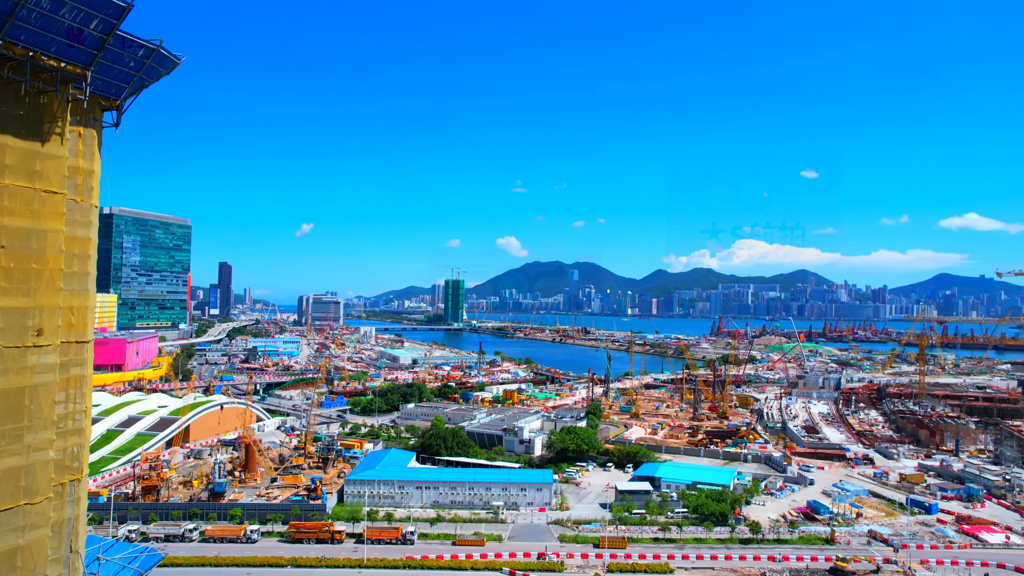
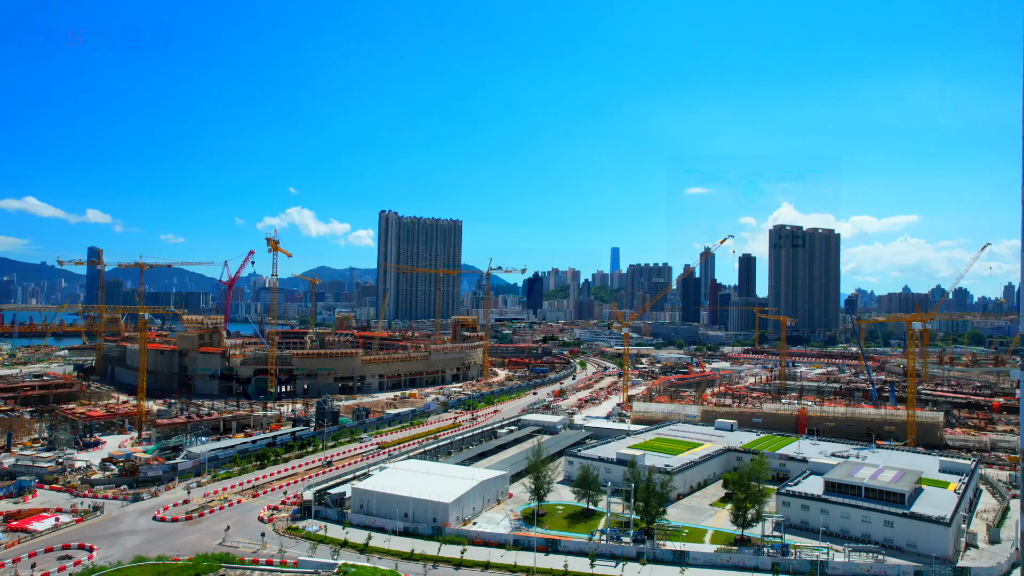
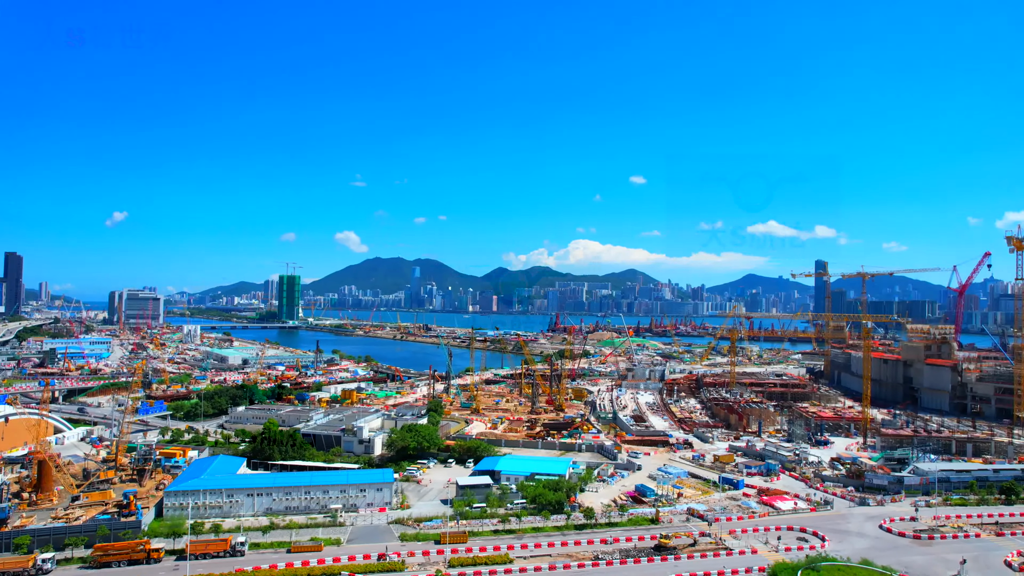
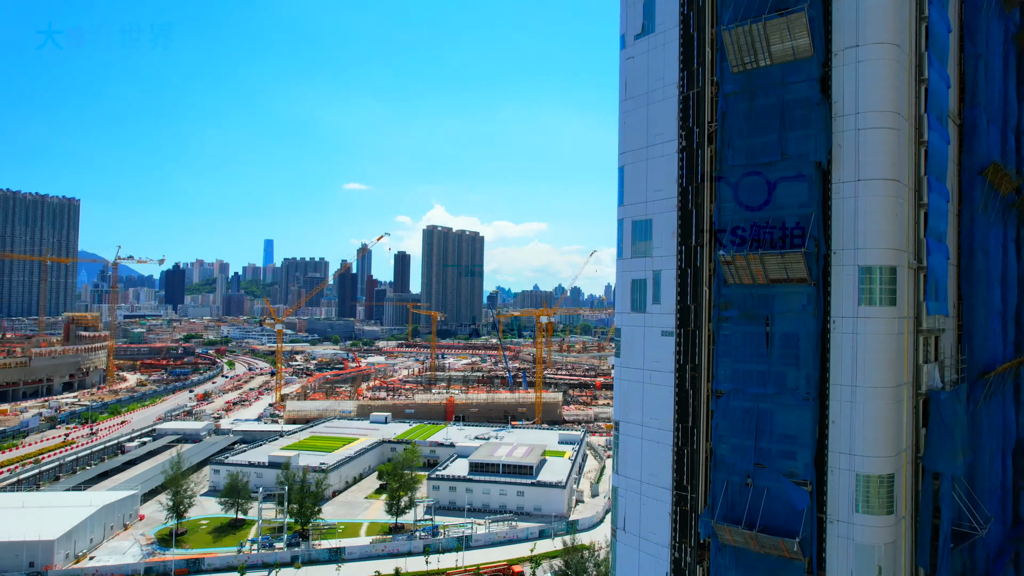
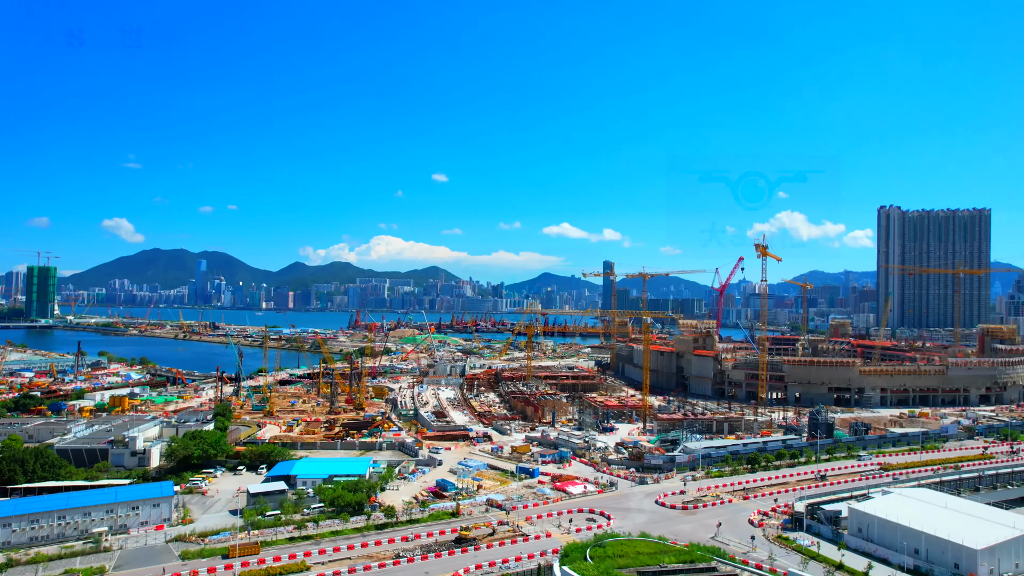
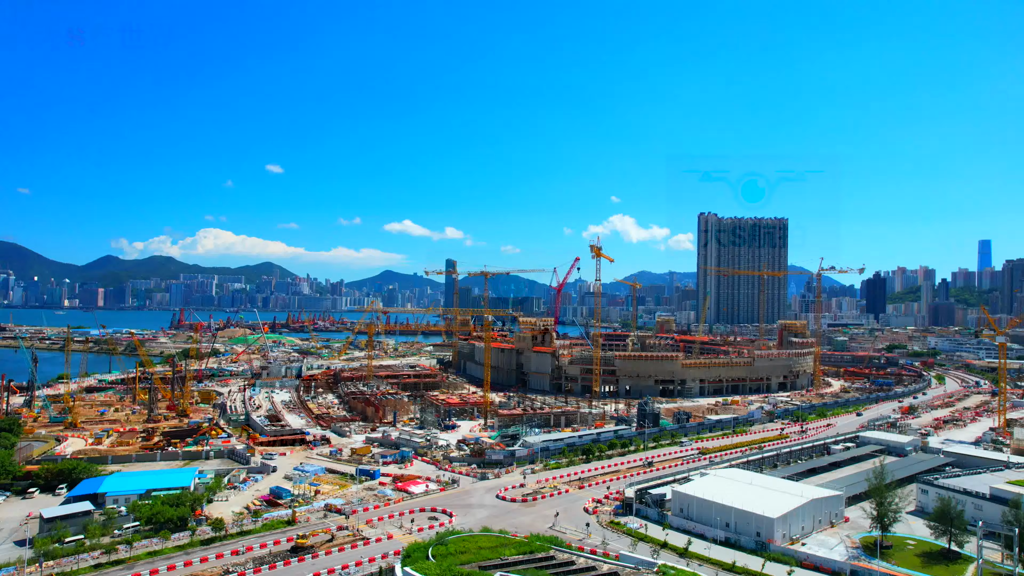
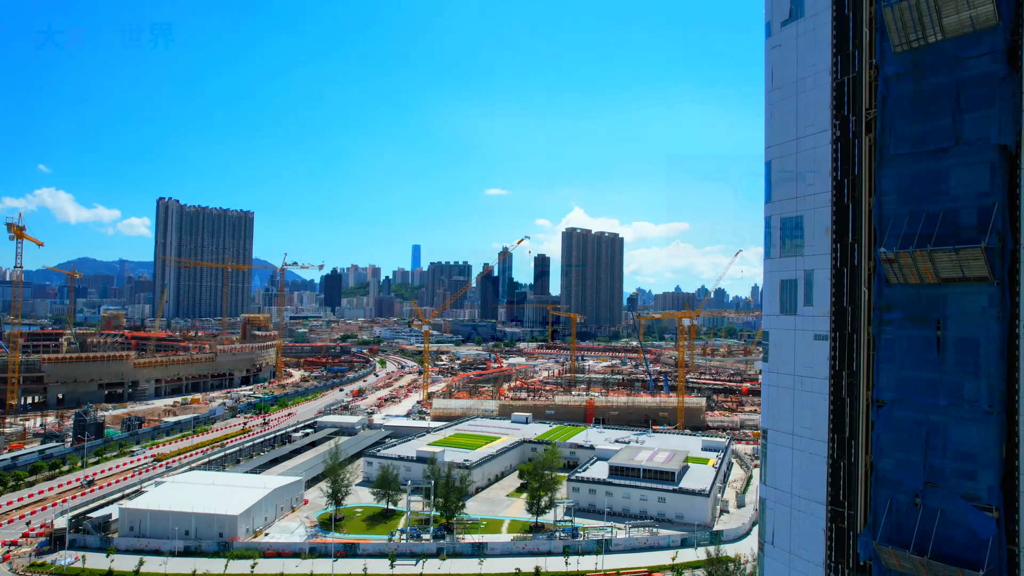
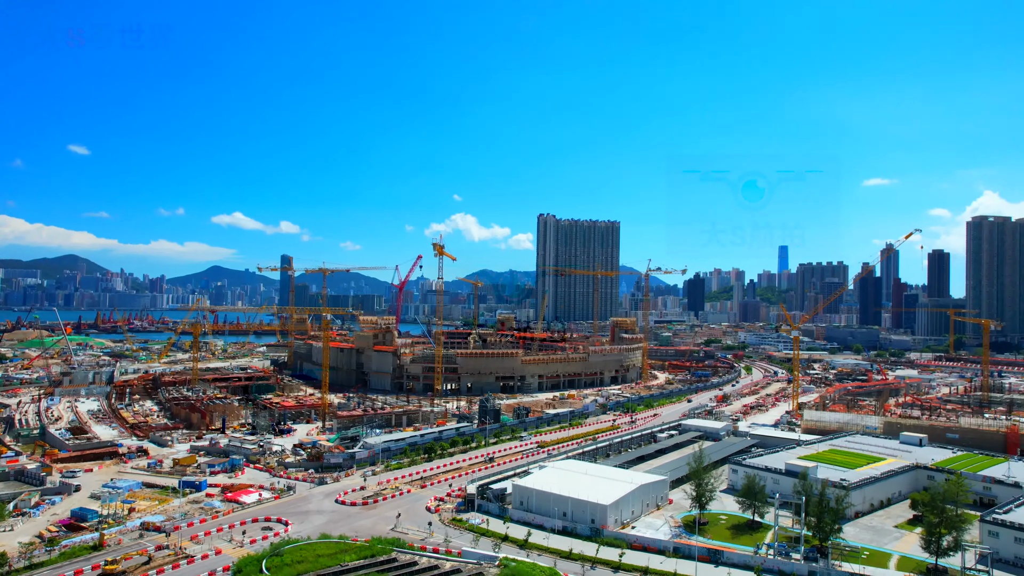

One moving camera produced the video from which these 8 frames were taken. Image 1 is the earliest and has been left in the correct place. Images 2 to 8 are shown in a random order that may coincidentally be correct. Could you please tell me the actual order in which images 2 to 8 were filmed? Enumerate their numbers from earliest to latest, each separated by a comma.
3, 5, 6, 8, 2, 7, 4
